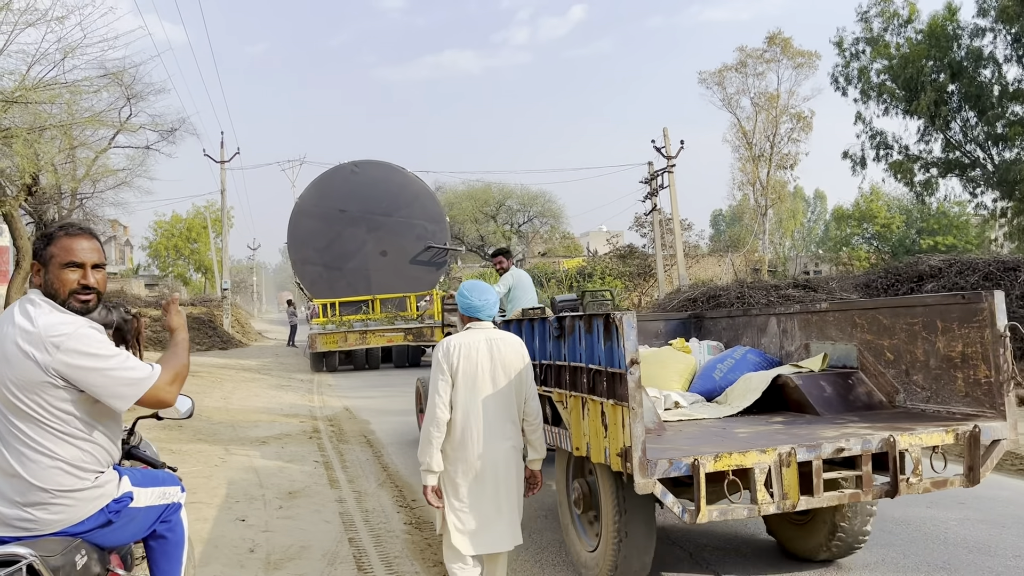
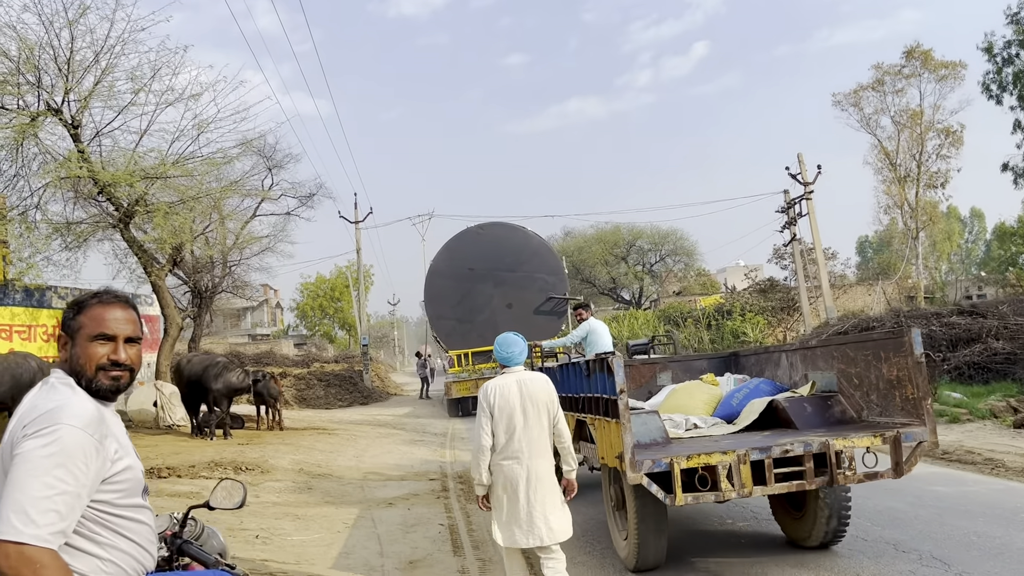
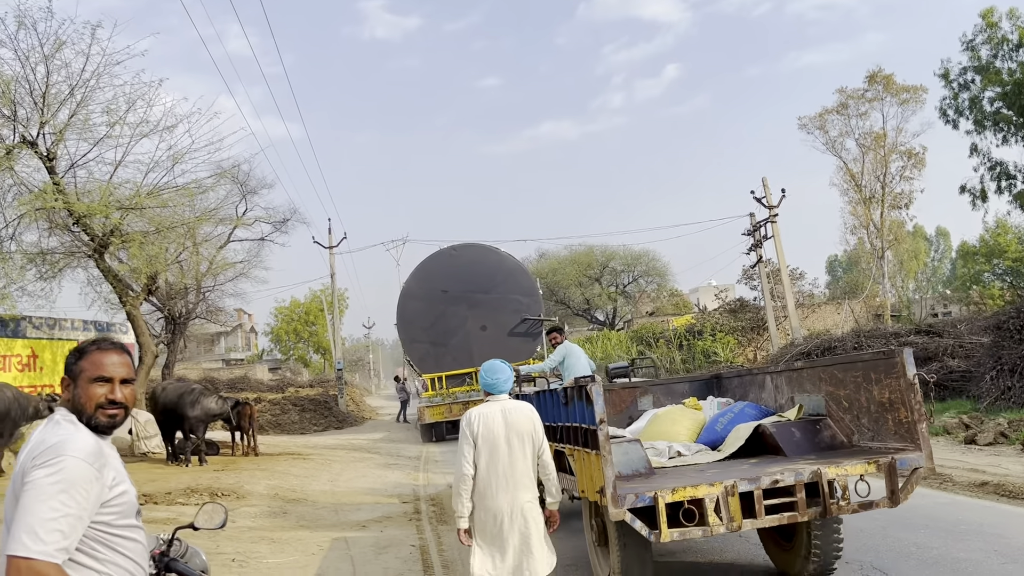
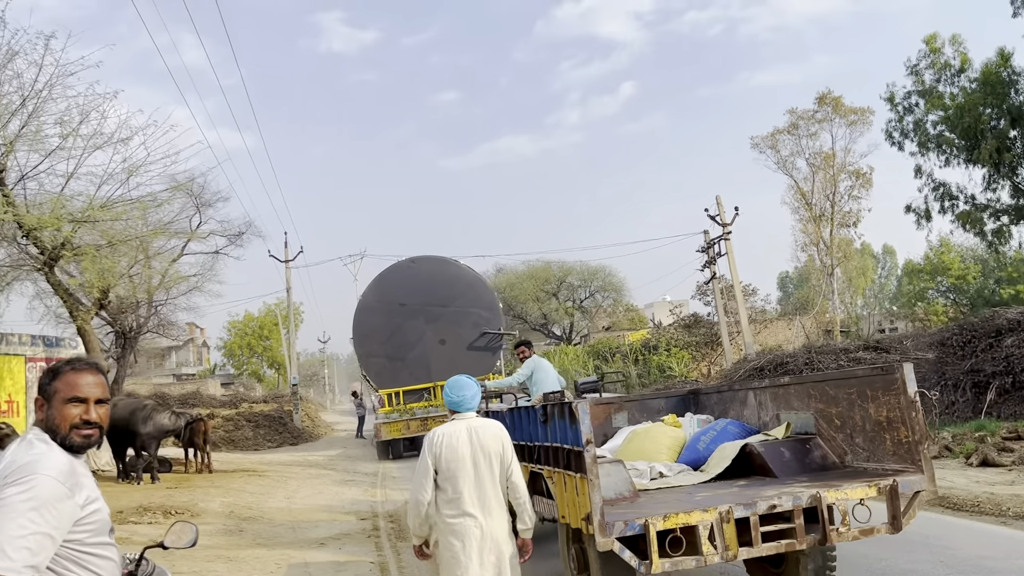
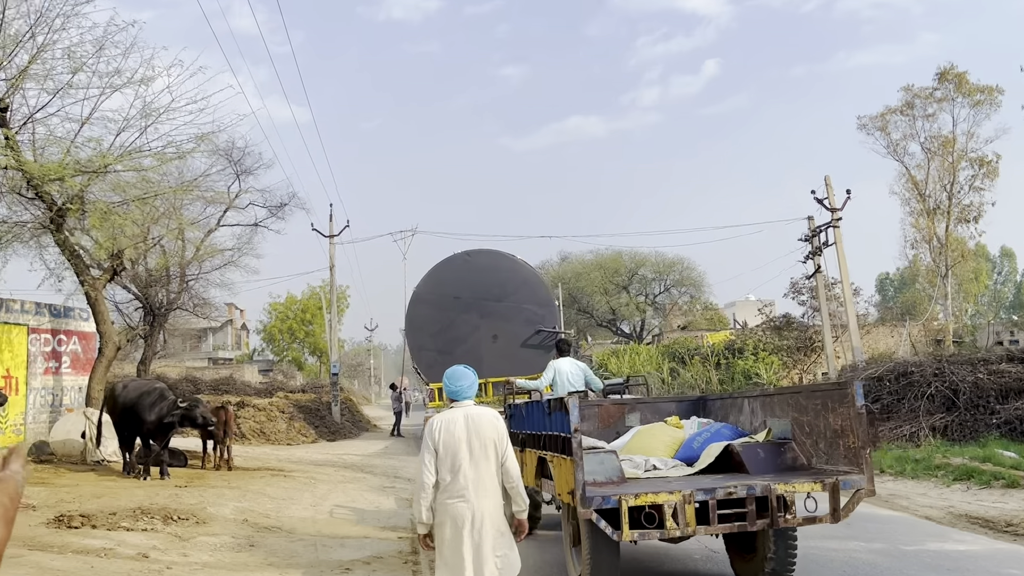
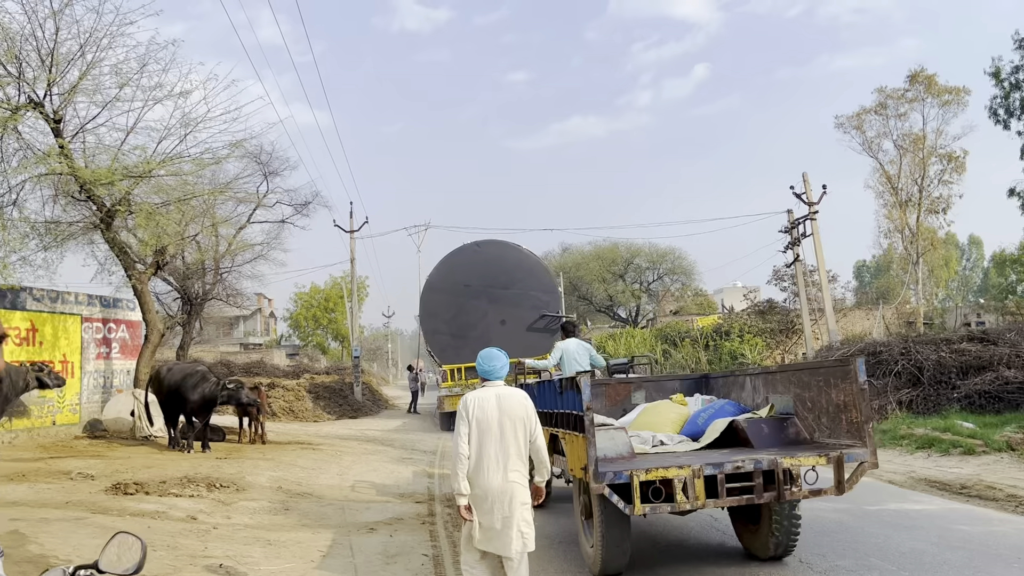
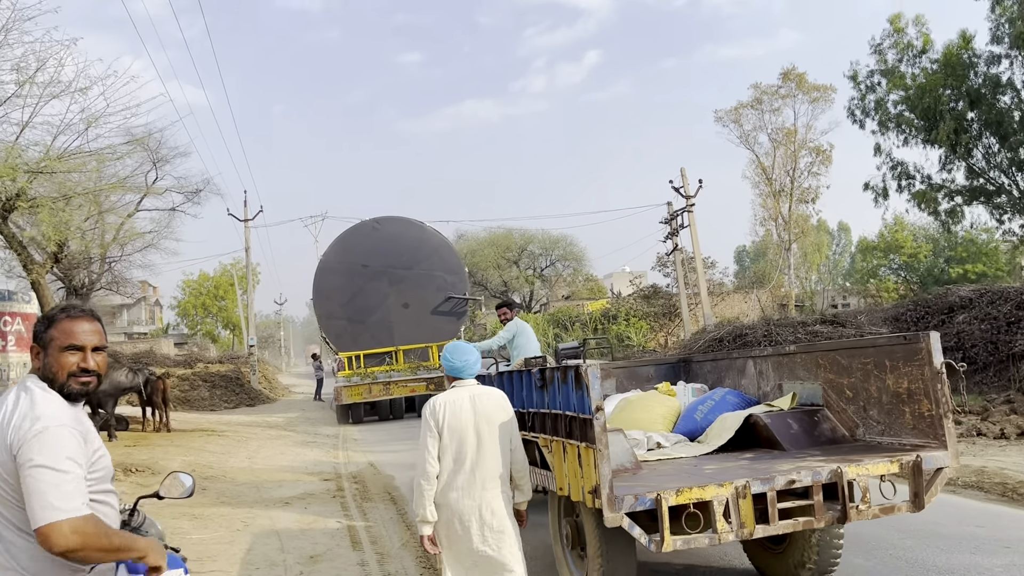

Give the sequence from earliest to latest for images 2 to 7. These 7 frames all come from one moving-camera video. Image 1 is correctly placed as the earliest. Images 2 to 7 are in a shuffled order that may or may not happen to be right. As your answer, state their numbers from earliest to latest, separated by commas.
7, 4, 3, 2, 6, 5
